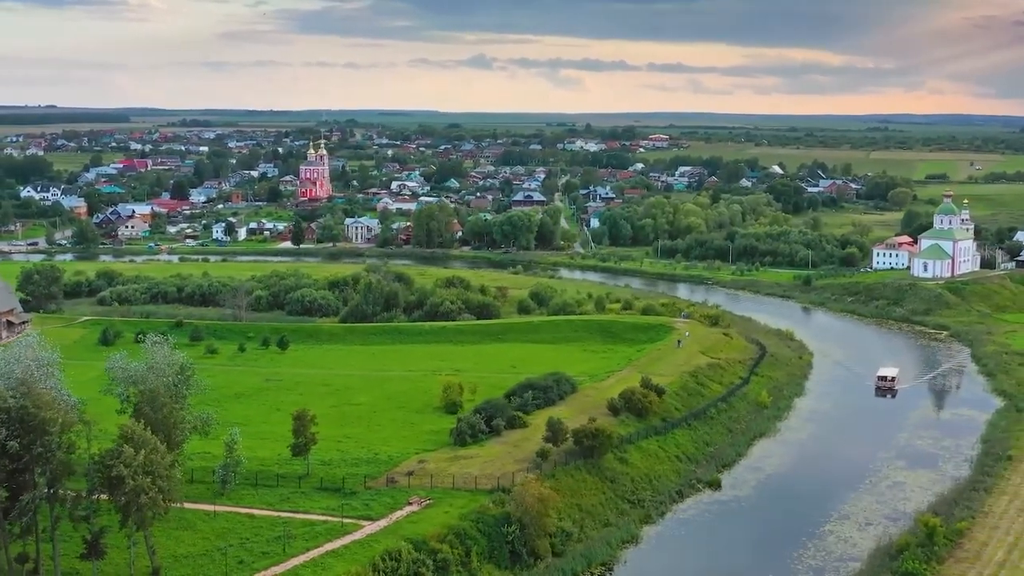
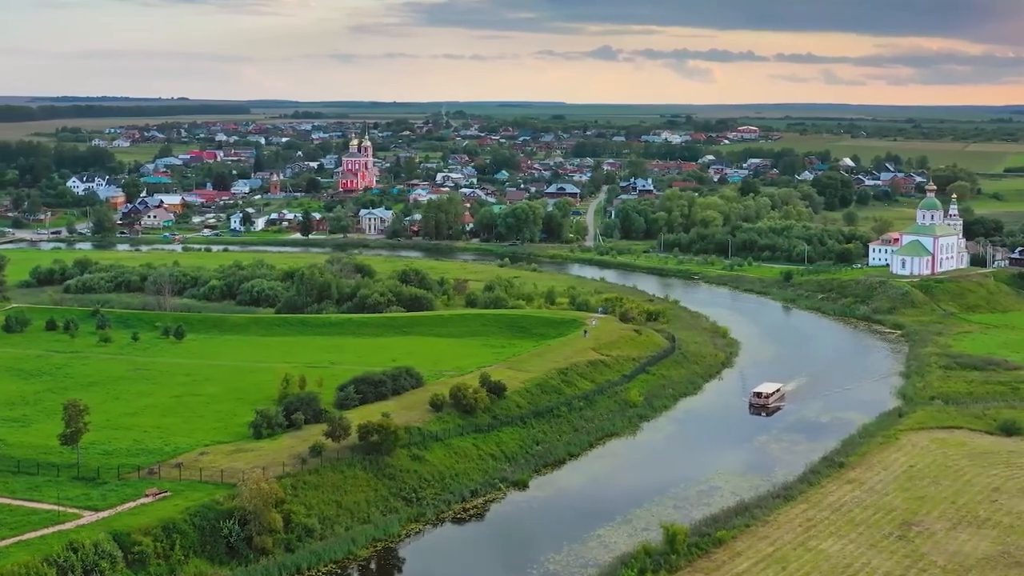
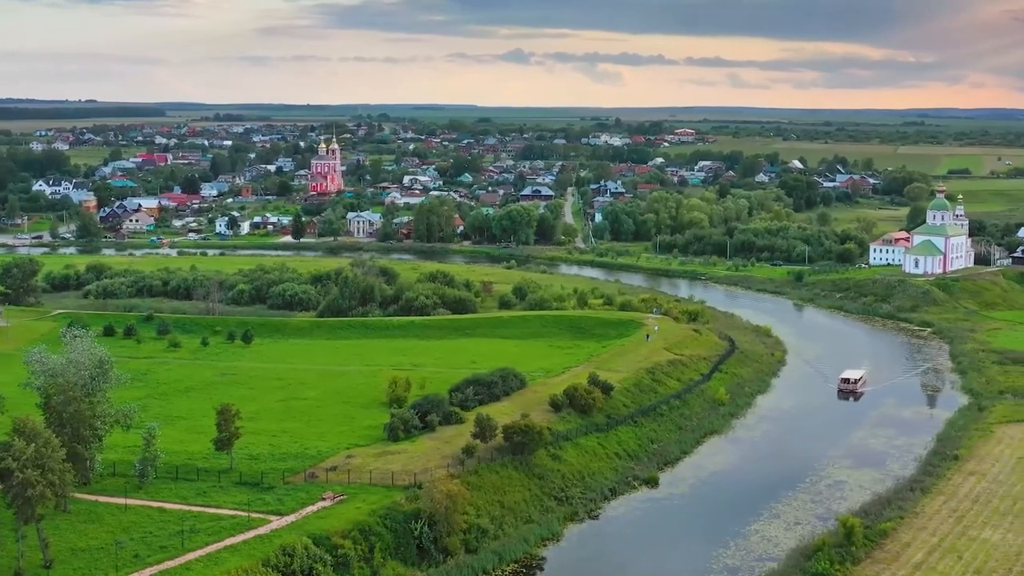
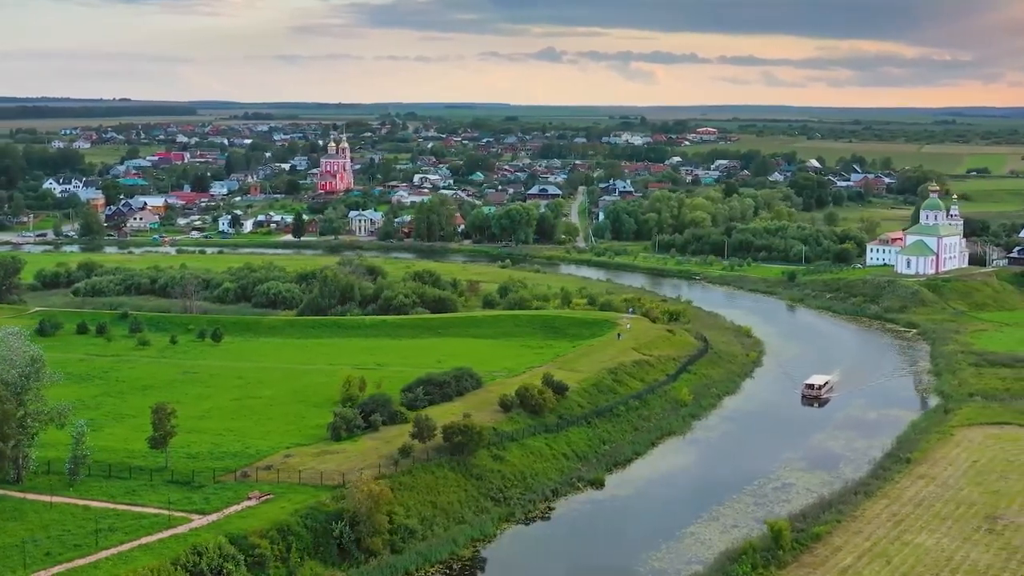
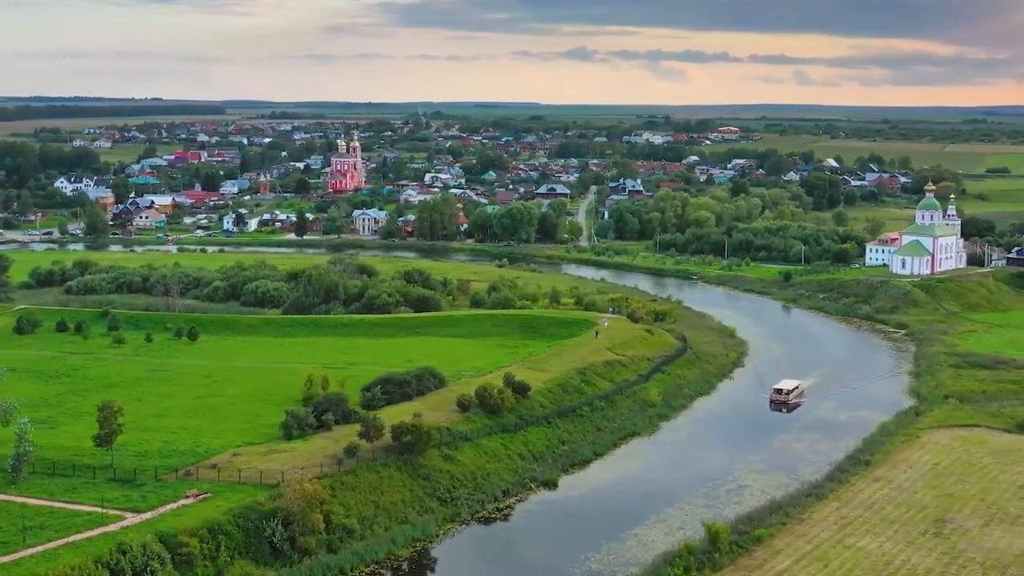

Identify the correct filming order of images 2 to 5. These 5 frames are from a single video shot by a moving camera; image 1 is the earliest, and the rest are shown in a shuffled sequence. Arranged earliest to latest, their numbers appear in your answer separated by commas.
3, 4, 5, 2
